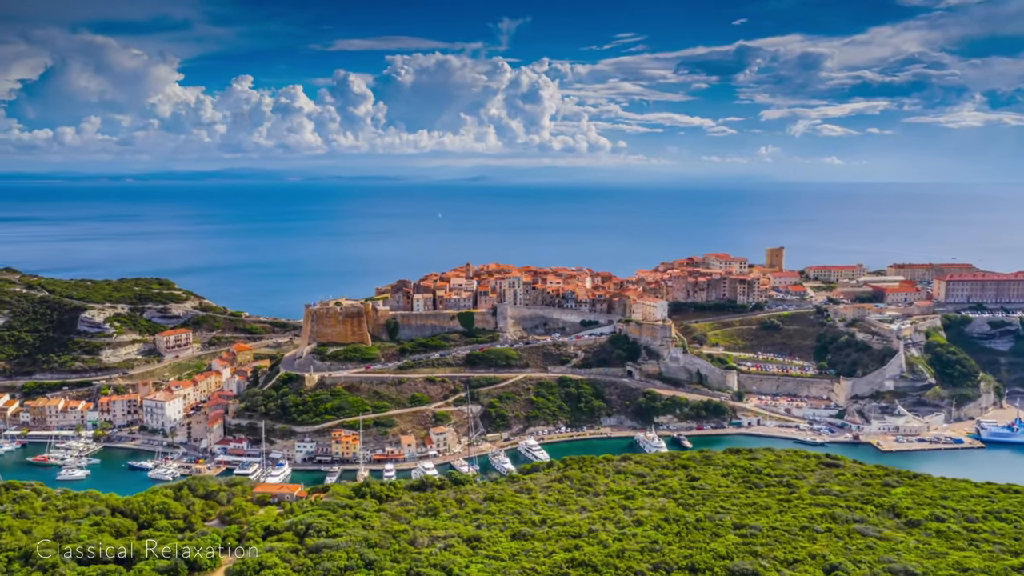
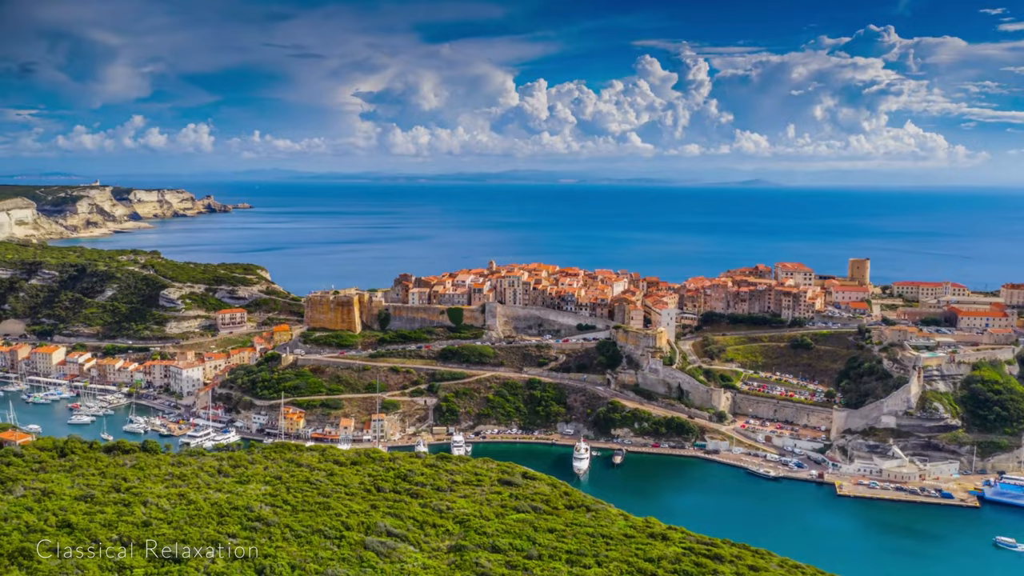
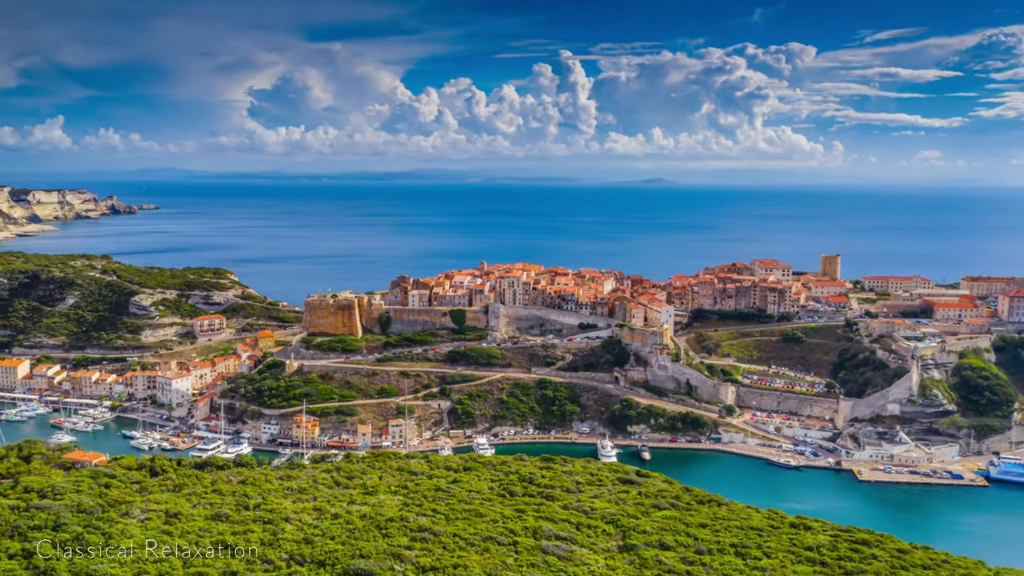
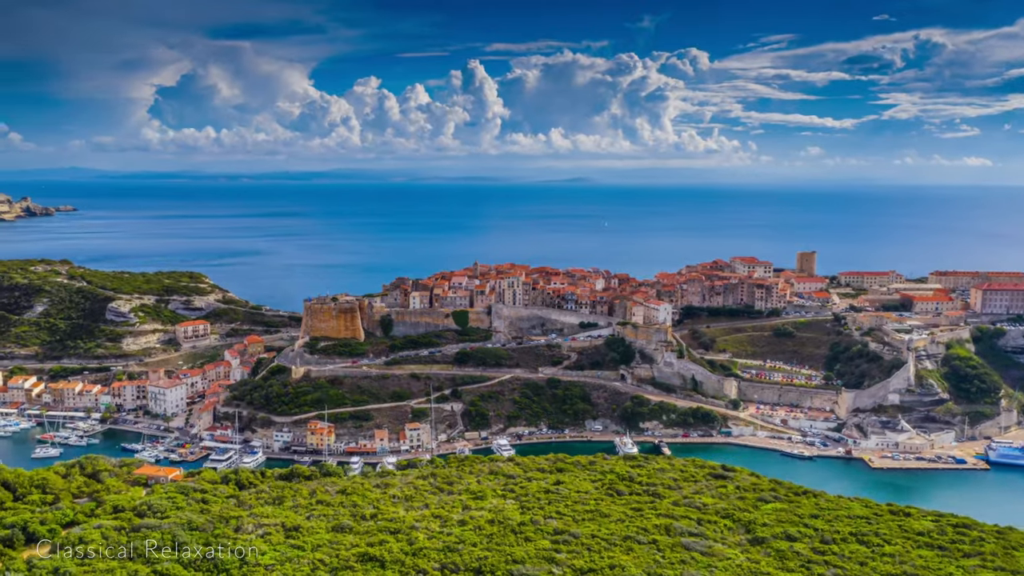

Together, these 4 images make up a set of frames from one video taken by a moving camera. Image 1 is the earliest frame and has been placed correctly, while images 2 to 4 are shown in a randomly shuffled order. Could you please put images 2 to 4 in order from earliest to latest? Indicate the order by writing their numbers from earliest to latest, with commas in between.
4, 3, 2
